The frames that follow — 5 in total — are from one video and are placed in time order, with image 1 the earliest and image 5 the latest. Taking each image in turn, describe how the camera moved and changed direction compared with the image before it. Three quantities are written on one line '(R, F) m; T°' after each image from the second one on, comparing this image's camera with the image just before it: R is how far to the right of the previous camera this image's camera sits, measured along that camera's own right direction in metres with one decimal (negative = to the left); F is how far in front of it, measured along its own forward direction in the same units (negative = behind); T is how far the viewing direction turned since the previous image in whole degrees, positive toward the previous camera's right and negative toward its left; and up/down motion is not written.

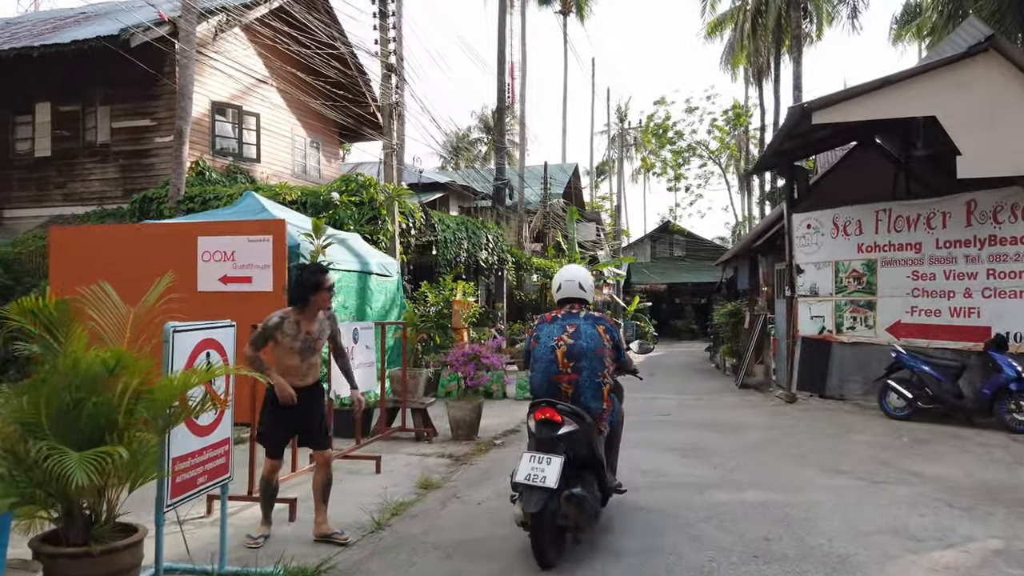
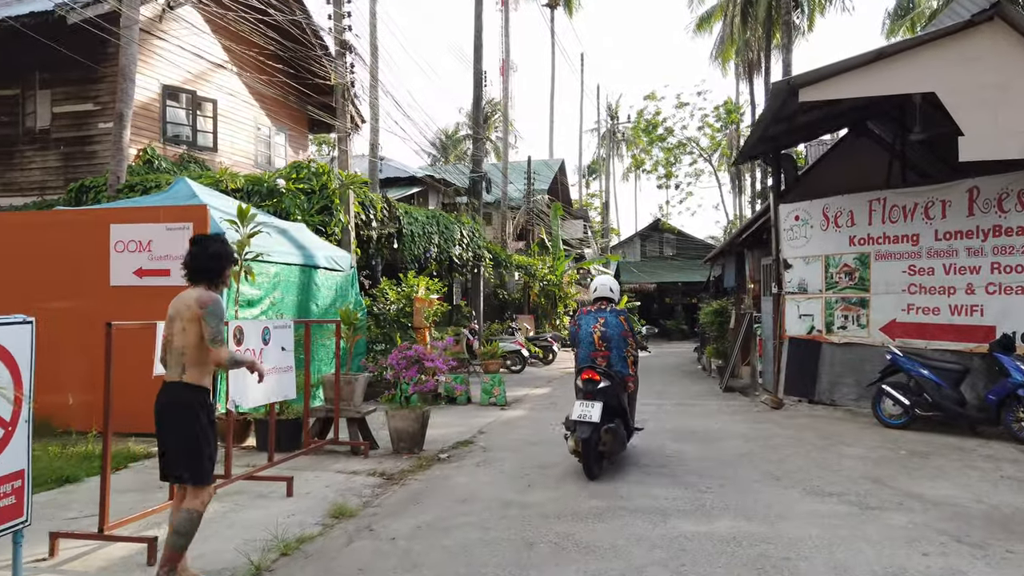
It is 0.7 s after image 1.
(+0.4, +0.8) m; 0°
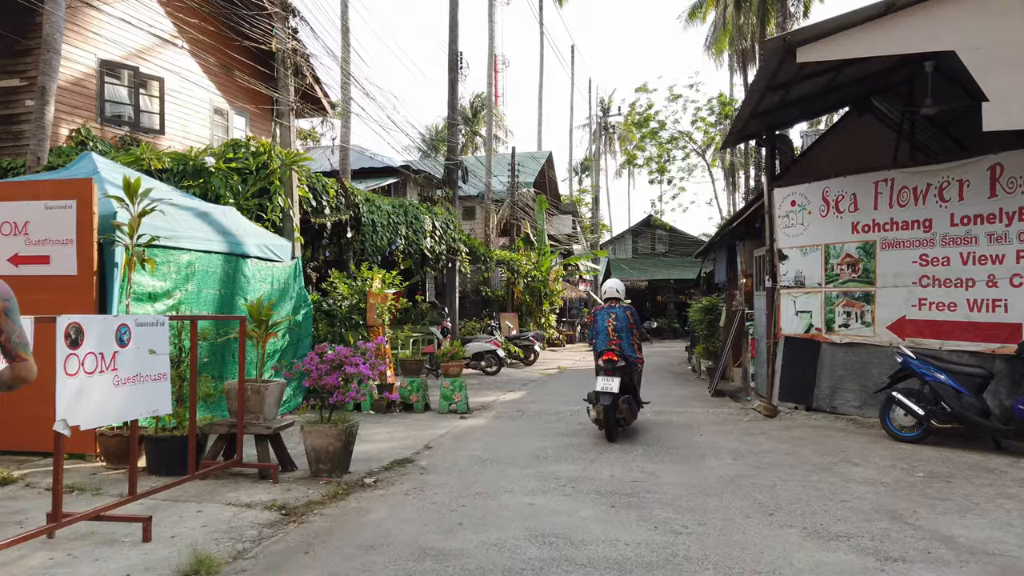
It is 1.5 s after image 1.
(+0.4, +1.0) m; 0°
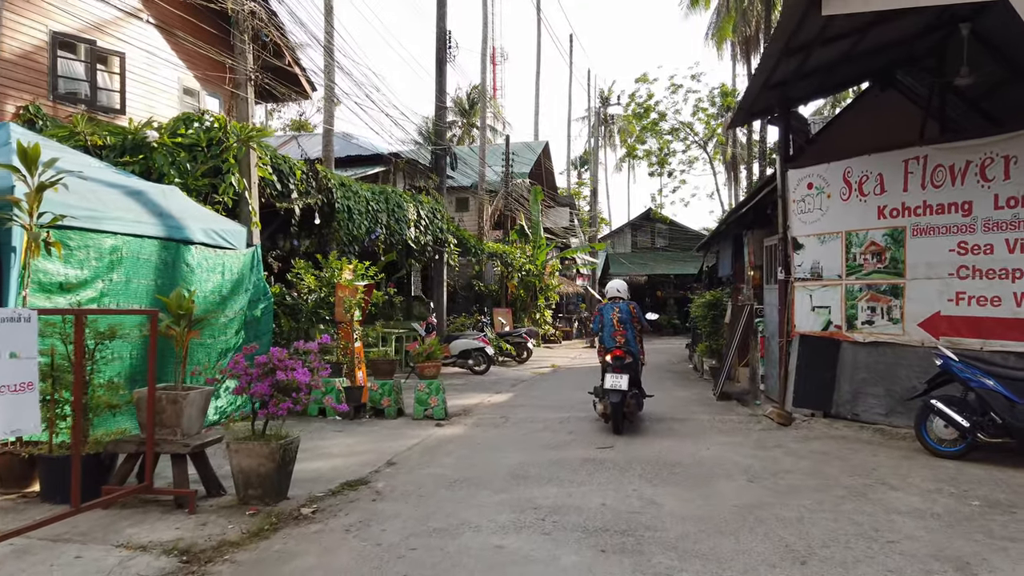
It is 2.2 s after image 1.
(+0.2, +0.9) m; 0°
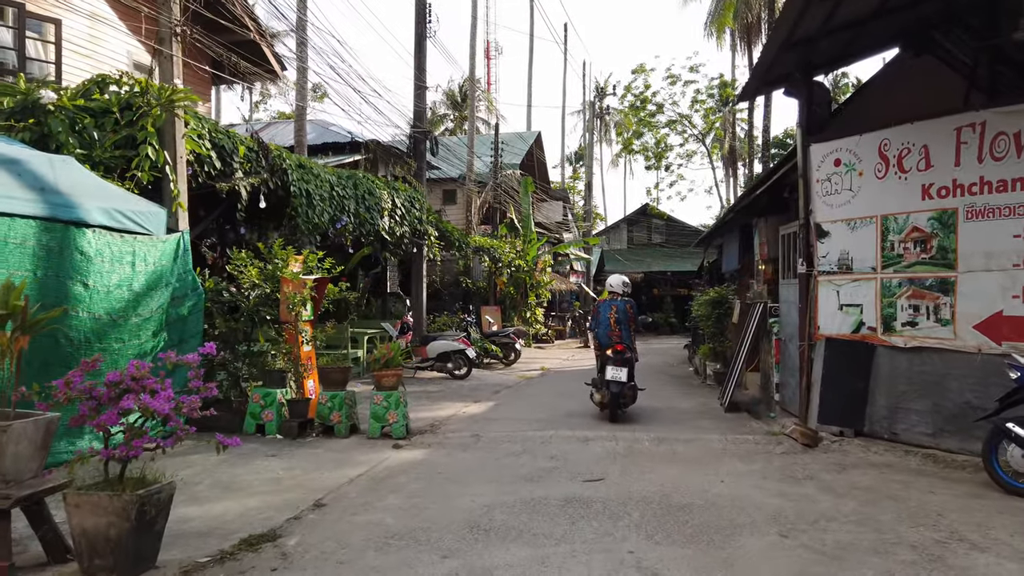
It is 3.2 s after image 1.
(+0.2, +1.2) m; 0°
